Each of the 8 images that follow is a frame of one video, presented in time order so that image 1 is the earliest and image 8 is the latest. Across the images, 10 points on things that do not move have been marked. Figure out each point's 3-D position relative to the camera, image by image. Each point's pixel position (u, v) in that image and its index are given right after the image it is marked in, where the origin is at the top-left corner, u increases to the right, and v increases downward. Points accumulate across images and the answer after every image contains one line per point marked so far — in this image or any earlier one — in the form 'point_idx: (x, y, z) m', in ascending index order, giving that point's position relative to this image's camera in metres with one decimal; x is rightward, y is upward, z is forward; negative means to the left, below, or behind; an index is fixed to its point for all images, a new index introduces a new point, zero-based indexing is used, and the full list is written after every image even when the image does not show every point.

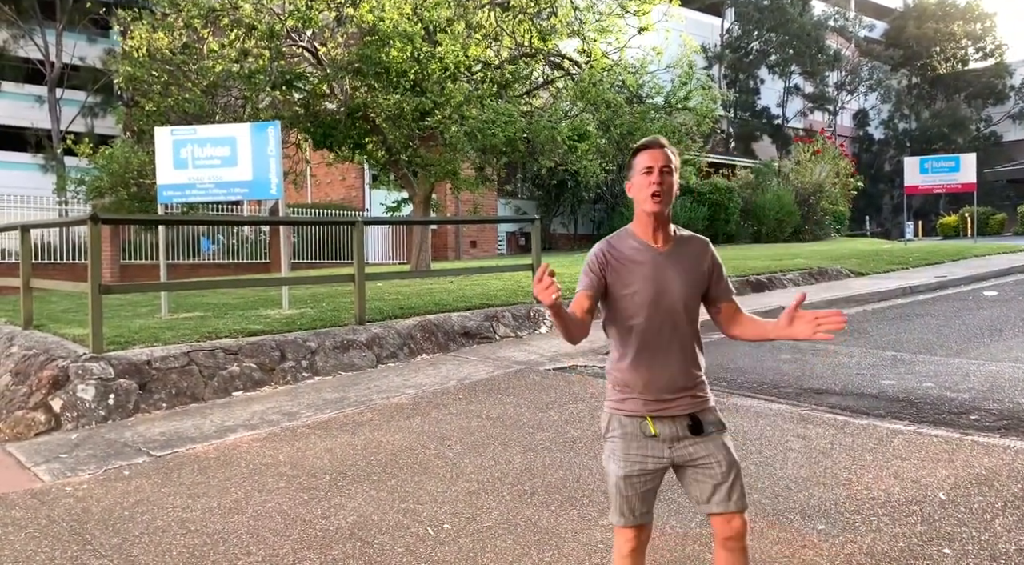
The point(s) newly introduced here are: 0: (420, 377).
0: (-0.9, -1.0, +7.7) m
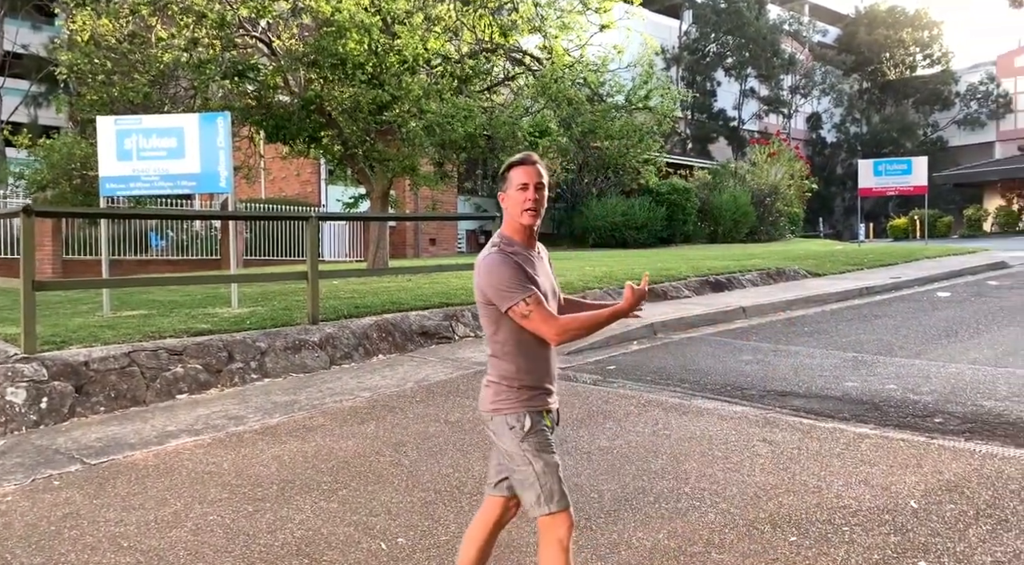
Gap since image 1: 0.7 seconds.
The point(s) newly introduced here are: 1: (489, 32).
0: (-1.3, -0.9, +7.4) m
1: (-0.4, +4.3, +12.9) m
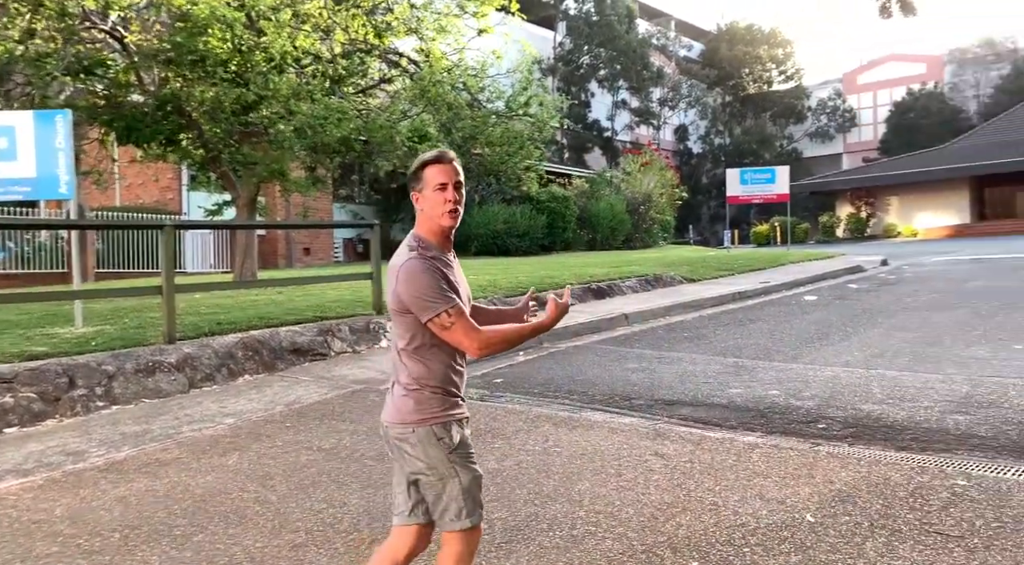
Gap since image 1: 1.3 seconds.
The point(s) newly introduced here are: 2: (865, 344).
0: (-2.4, -1.1, +6.7) m
1: (-2.4, +4.1, +12.4) m
2: (+3.7, -0.7, +7.8) m
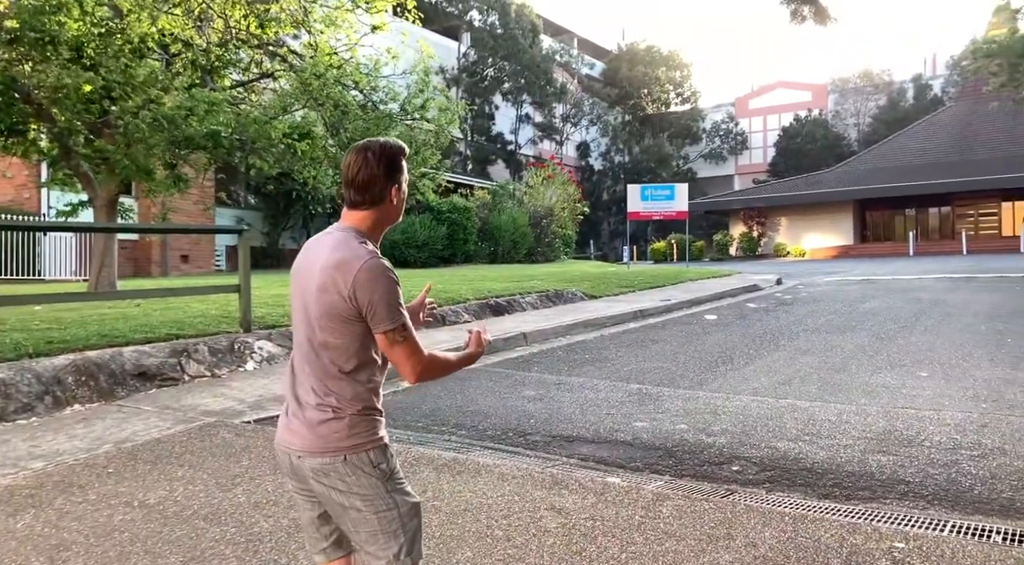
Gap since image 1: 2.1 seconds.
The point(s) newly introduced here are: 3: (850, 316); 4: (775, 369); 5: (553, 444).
0: (-3.3, -1.2, +5.6) m
1: (-4.0, +3.9, +11.3) m
2: (+2.6, -0.9, +7.4) m
3: (+5.0, -0.5, +11.1) m
4: (+2.6, -0.9, +7.5) m
5: (+0.3, -1.1, +5.1) m
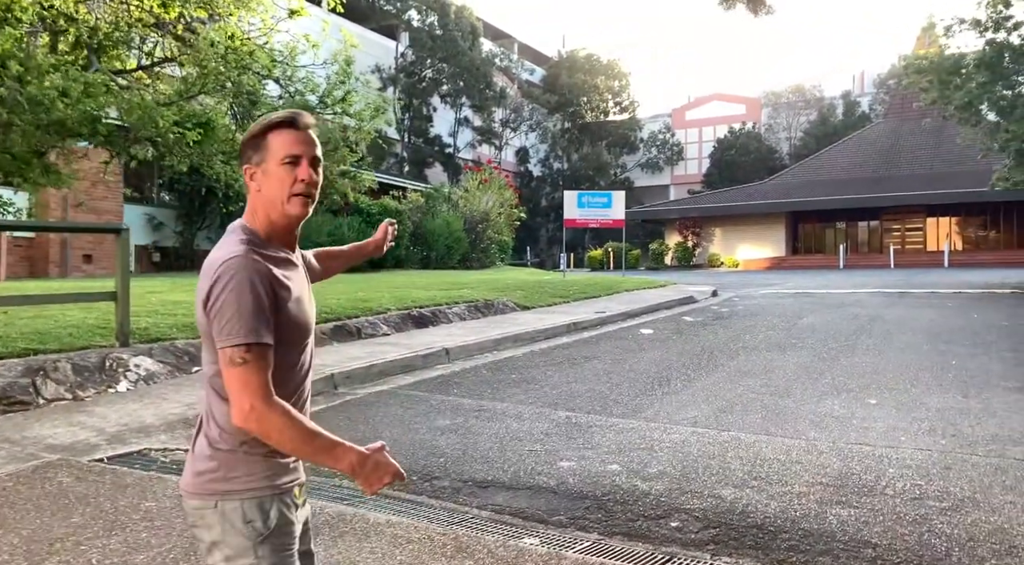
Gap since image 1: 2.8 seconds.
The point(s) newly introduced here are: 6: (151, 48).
0: (-3.9, -1.2, +4.5) m
1: (-5.0, +3.8, +10.1) m
2: (+1.8, -1.0, +6.8) m
3: (+3.9, -0.7, +10.7) m
4: (+1.8, -1.0, +6.8) m
5: (-0.3, -1.2, +4.4) m
6: (-5.1, +3.4, +10.9) m
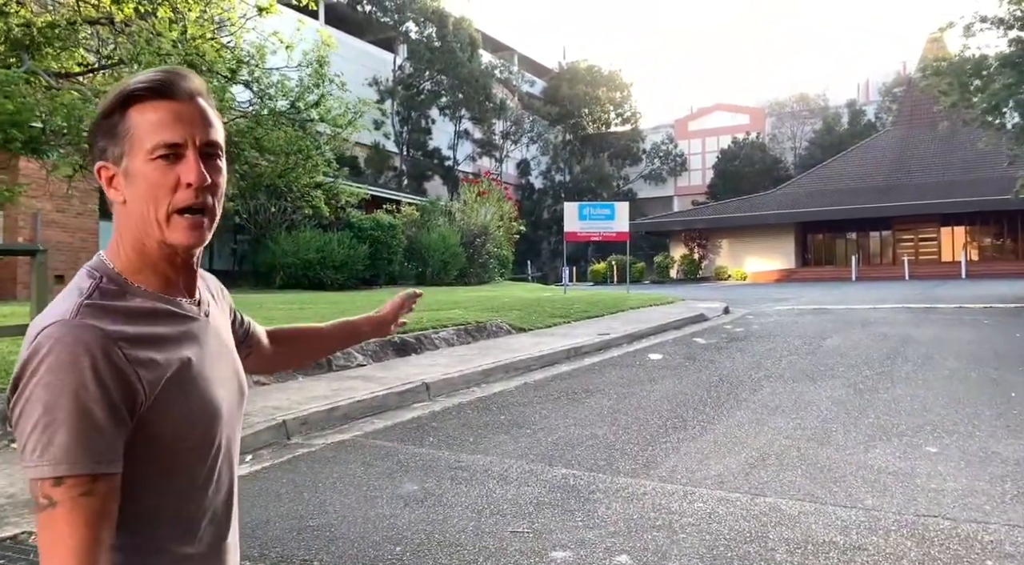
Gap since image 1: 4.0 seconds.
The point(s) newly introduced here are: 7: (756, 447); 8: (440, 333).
0: (-4.0, -1.4, +3.4) m
1: (-5.1, +3.5, +9.1) m
2: (+1.7, -1.2, +5.7) m
3: (+3.8, -1.0, +9.5) m
4: (+1.7, -1.2, +5.7) m
5: (-0.4, -1.4, +3.2) m
6: (-5.2, +3.0, +9.9) m
7: (+1.8, -1.2, +5.6) m
8: (-1.0, -0.7, +10.1) m
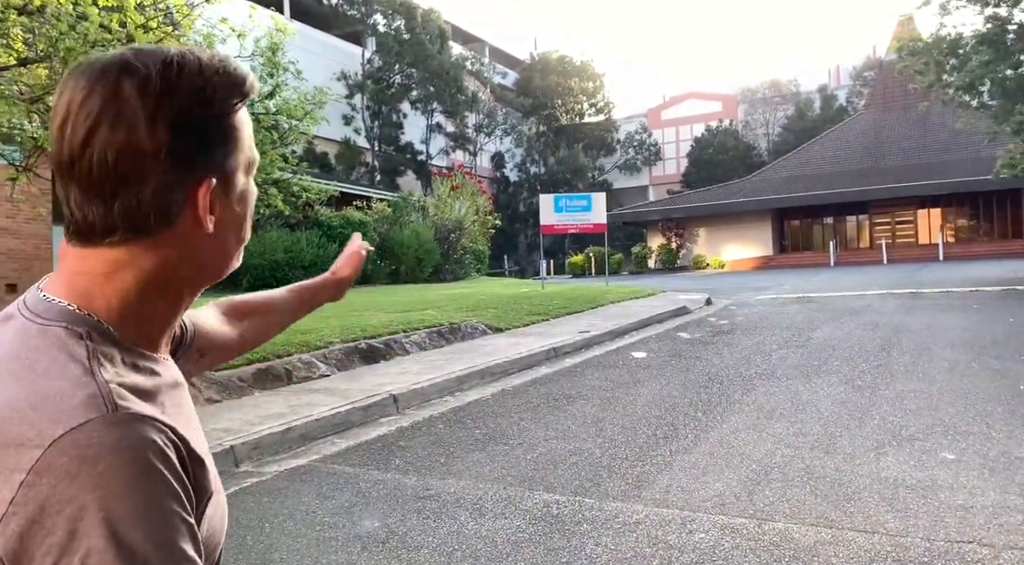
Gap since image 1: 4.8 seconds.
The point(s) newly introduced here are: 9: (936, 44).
0: (-4.1, -1.6, +2.7) m
1: (-5.5, +3.4, +8.4) m
2: (+1.5, -1.2, +5.2) m
3: (+3.5, -0.8, +9.1) m
4: (+1.6, -1.2, +5.2) m
5: (-0.5, -1.4, +2.7) m
6: (-5.6, +2.9, +9.1) m
7: (+1.6, -1.2, +5.1) m
8: (-1.3, -0.7, +9.5) m
9: (+10.4, +5.8, +18.5) m
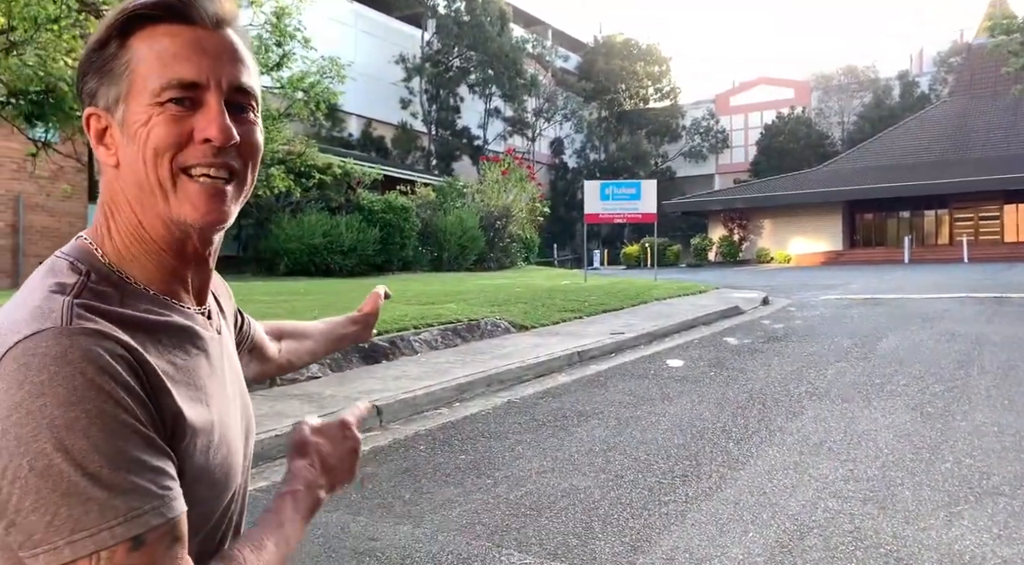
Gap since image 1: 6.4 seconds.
0: (-4.4, -1.5, +2.2) m
1: (-5.2, +3.6, +7.8) m
2: (+1.4, -1.2, +4.1) m
3: (+3.7, -0.9, +7.9) m
4: (+1.4, -1.2, +4.2) m
5: (-0.8, -1.5, +1.8) m
6: (-5.3, +3.1, +8.6) m
7: (+1.5, -1.2, +4.1) m
8: (-1.0, -0.6, +8.7) m
9: (+11.5, +5.7, +16.6) m
